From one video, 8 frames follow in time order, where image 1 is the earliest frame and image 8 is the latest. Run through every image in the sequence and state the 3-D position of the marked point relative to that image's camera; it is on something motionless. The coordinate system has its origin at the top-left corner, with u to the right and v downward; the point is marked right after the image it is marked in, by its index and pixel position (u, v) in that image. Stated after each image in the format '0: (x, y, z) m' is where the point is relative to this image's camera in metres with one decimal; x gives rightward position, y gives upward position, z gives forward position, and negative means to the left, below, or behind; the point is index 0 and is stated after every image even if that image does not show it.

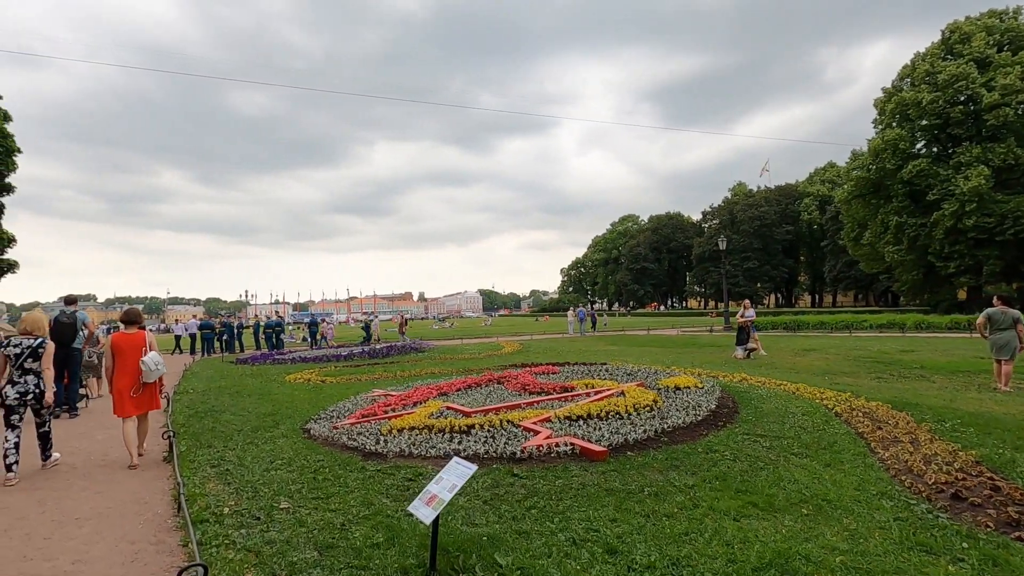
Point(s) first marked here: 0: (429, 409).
0: (-1.2, -1.8, +8.0) m
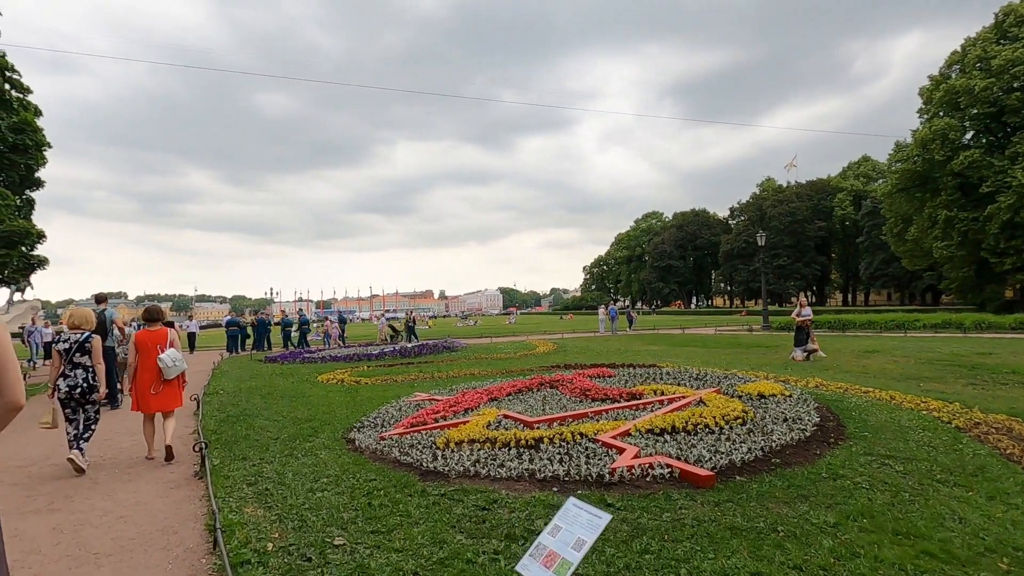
0: (-0.4, -1.7, +7.2) m
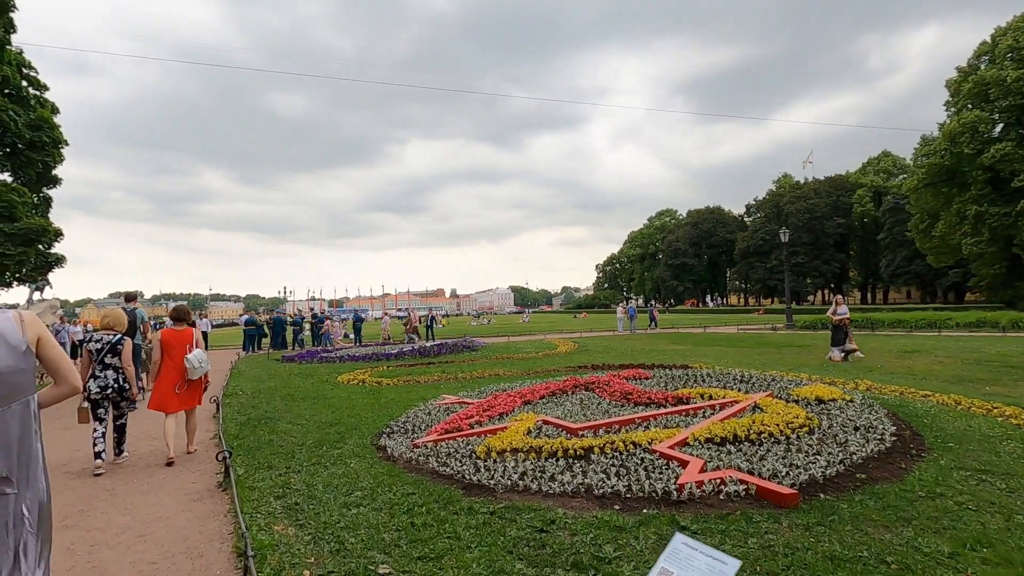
0: (+0.2, -1.7, +6.7) m
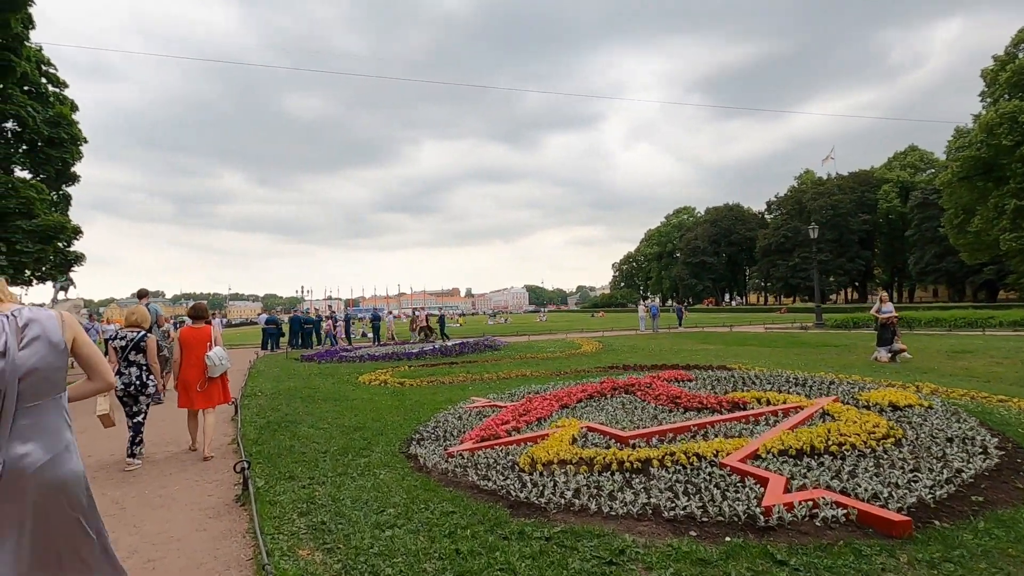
0: (+0.6, -1.6, +6.1) m
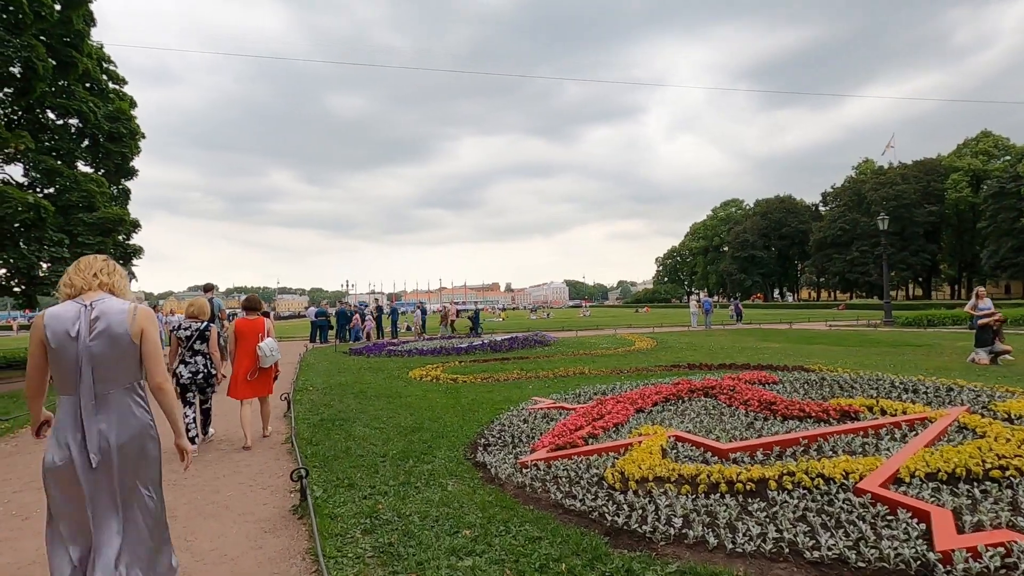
0: (+1.4, -1.5, +5.4) m
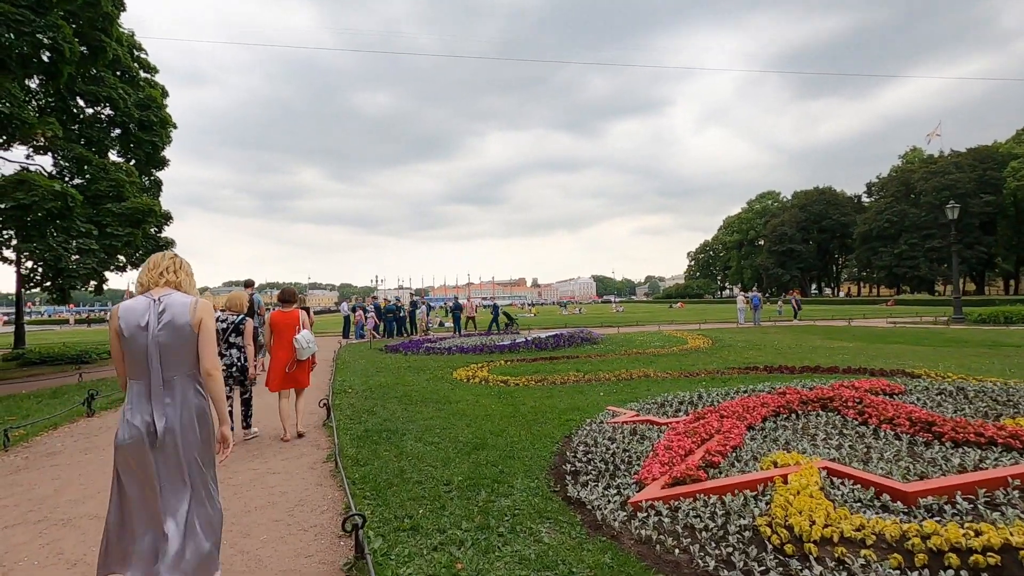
0: (+2.3, -1.4, +4.1) m
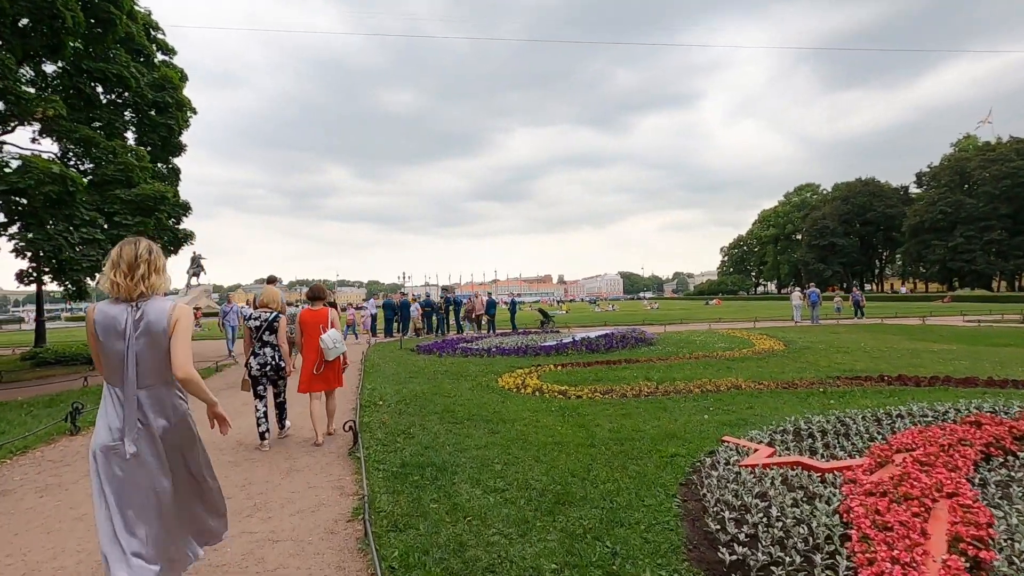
0: (+2.9, -1.4, +2.2) m
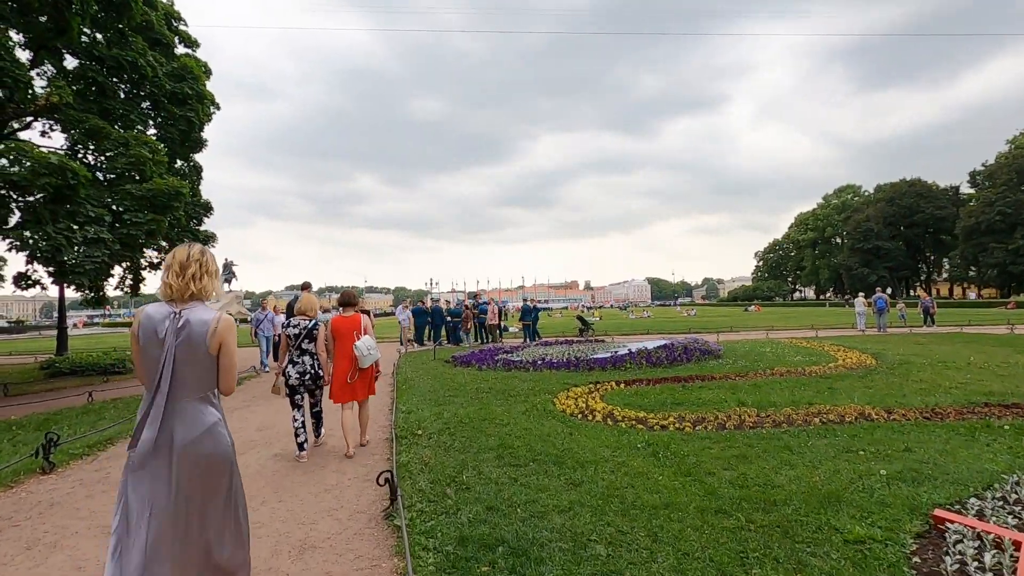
0: (+3.5, -1.3, +0.4) m
